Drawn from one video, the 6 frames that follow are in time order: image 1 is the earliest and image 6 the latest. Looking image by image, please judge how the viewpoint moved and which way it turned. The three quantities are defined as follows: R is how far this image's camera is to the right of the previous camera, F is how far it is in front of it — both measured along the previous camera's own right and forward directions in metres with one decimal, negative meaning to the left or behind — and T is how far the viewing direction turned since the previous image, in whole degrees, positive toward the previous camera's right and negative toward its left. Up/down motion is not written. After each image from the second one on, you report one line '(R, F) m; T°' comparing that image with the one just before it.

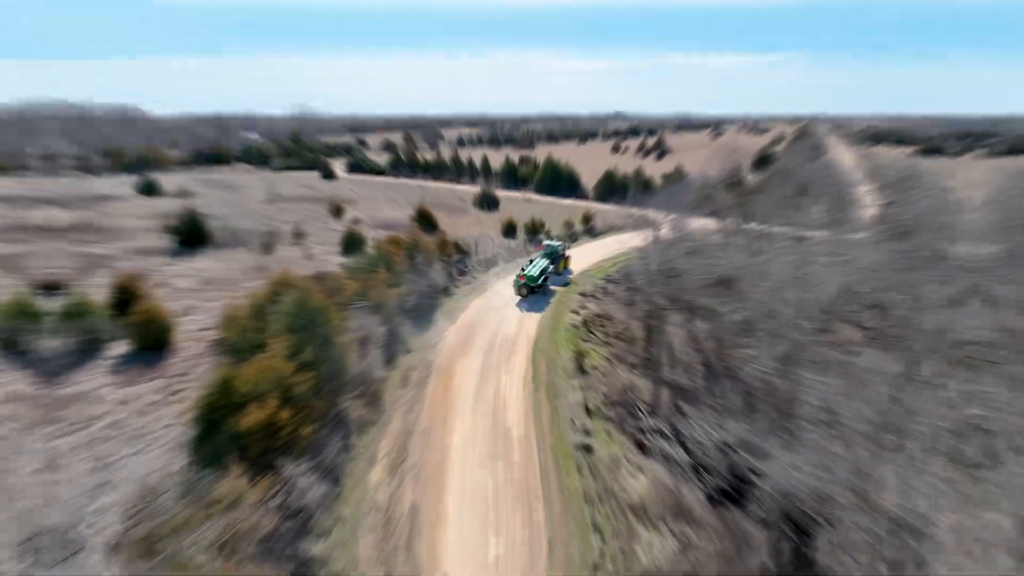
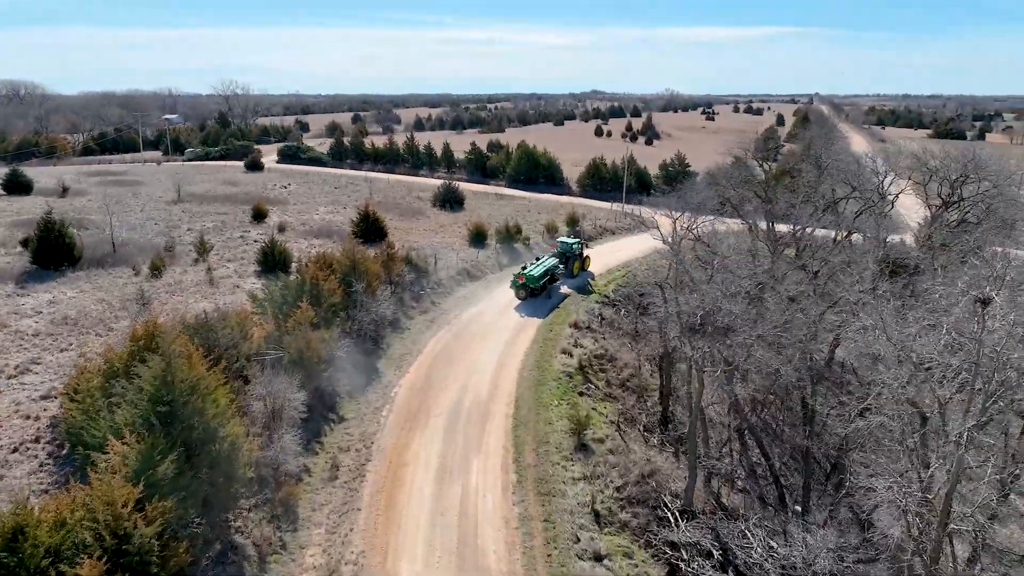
(-0.3, +6.6) m; +3°
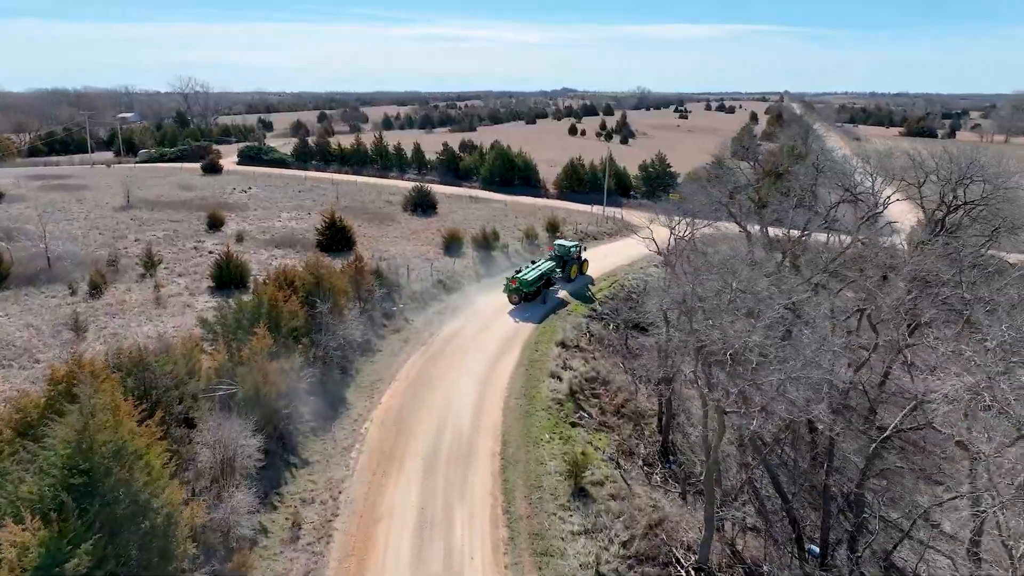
(-0.3, +2.1) m; +2°
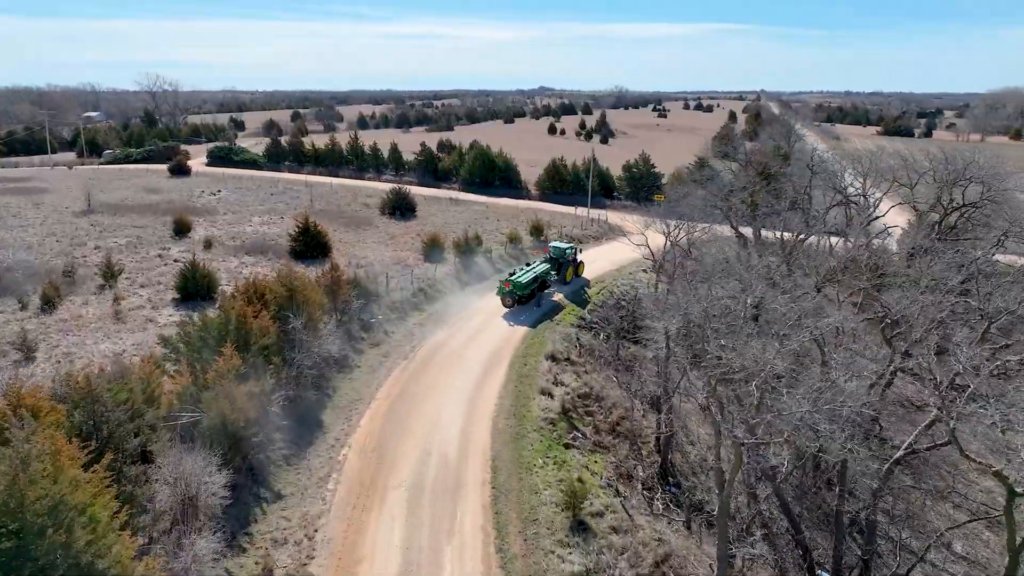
(-0.3, +1.3) m; +2°
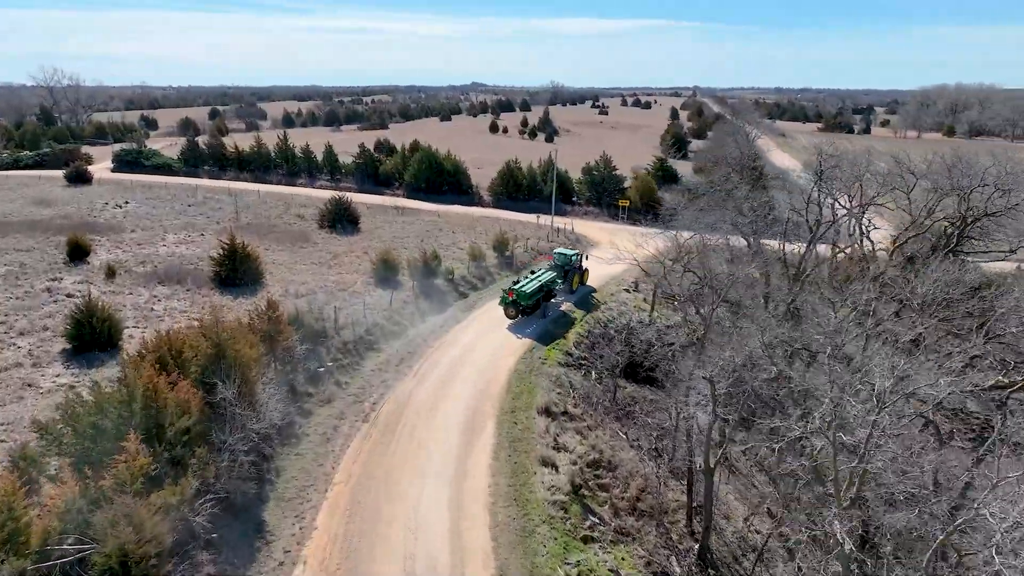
(-1.2, +3.9) m; +5°
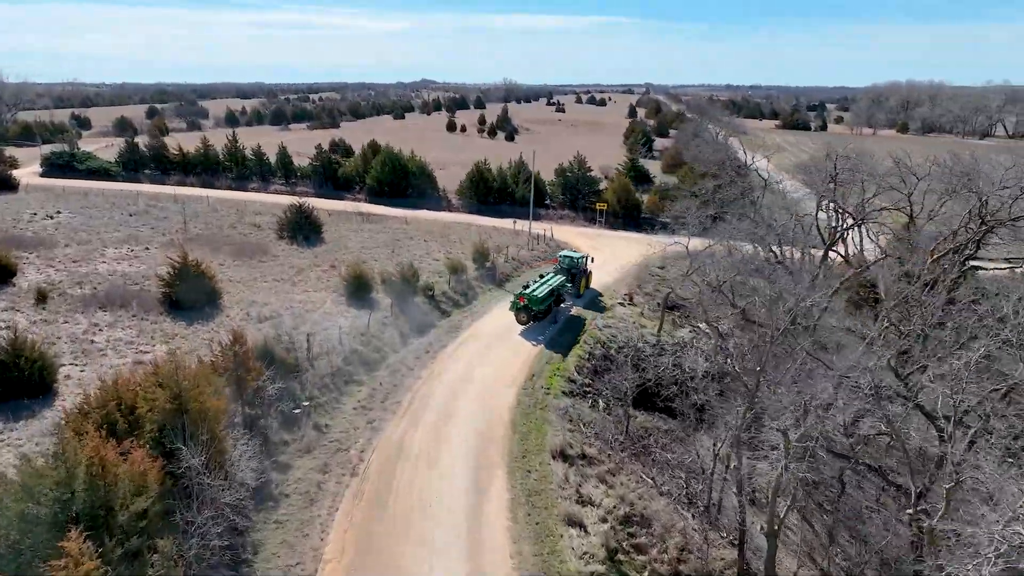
(-1.2, +2.3) m; +4°
